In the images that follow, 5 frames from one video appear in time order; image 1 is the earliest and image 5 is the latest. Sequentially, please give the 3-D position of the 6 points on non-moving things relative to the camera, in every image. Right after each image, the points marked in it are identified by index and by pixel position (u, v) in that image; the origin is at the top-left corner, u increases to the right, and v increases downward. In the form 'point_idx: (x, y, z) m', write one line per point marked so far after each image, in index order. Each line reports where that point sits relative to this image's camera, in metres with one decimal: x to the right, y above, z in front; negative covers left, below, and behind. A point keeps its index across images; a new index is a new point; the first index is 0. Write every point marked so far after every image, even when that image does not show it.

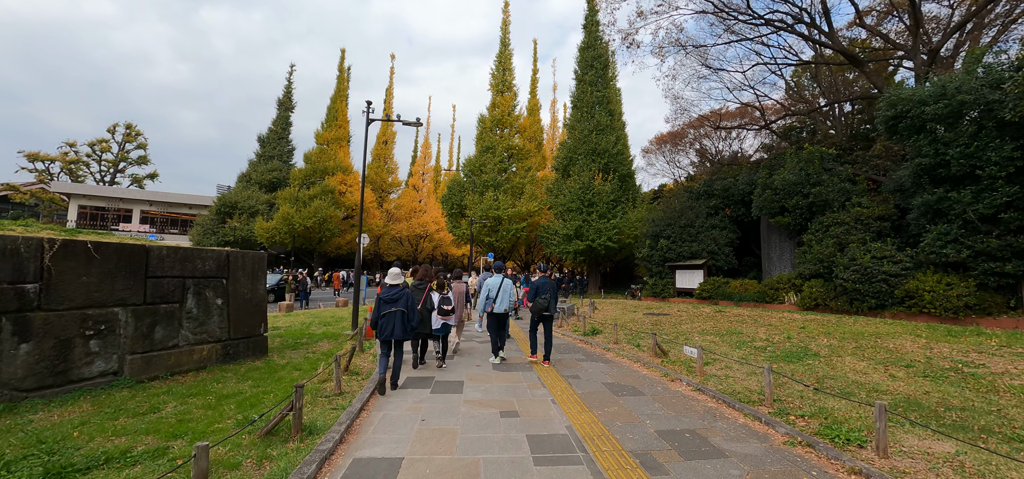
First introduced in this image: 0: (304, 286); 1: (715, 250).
0: (-6.9, -1.6, +14.5) m
1: (+8.5, -0.5, +18.2) m
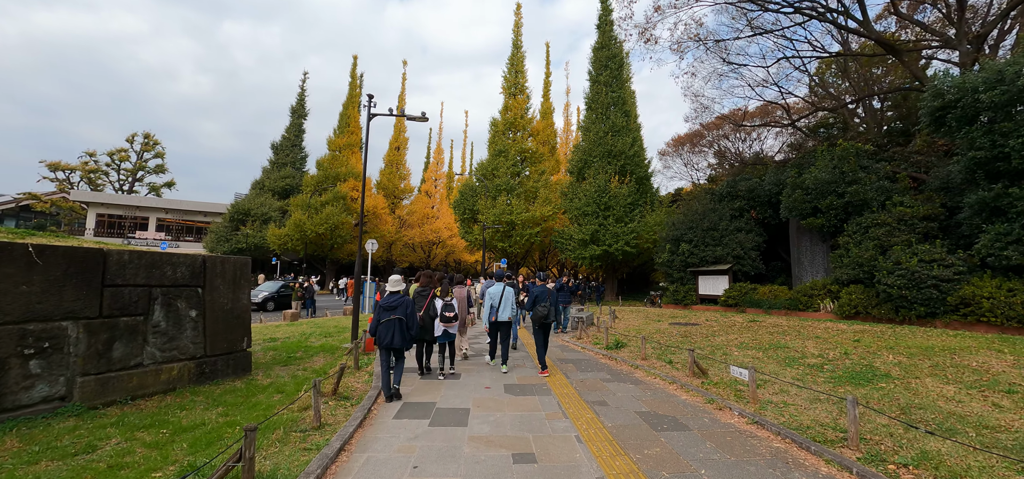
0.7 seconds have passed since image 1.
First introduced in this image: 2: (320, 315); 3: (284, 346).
0: (-6.4, -1.7, +14.0) m
1: (+9.0, -0.6, +17.2) m
2: (-6.7, -2.6, +15.2) m
3: (-3.9, -1.8, +7.5) m
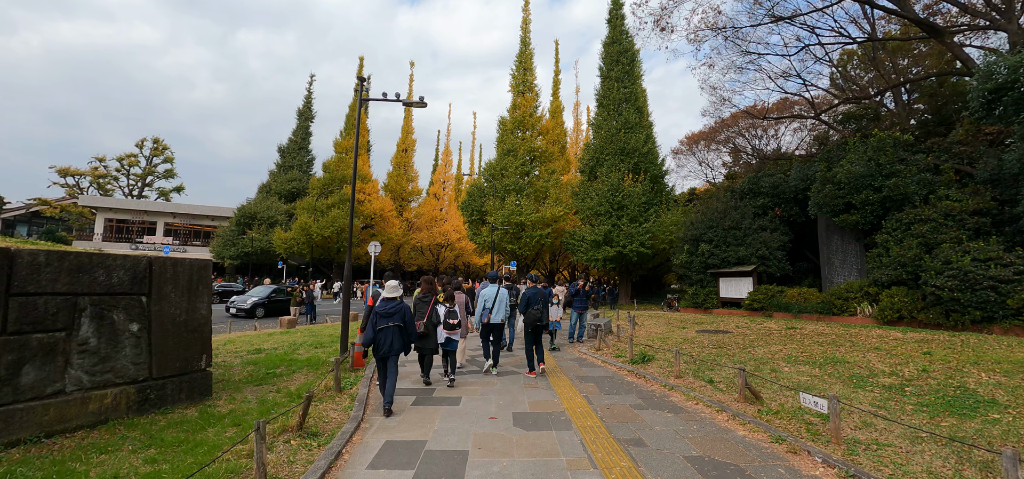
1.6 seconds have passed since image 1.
0: (-6.2, -1.8, +13.2) m
1: (+9.4, -0.6, +16.2) m
2: (-6.4, -2.7, +14.5) m
3: (-3.7, -1.8, +6.7) m
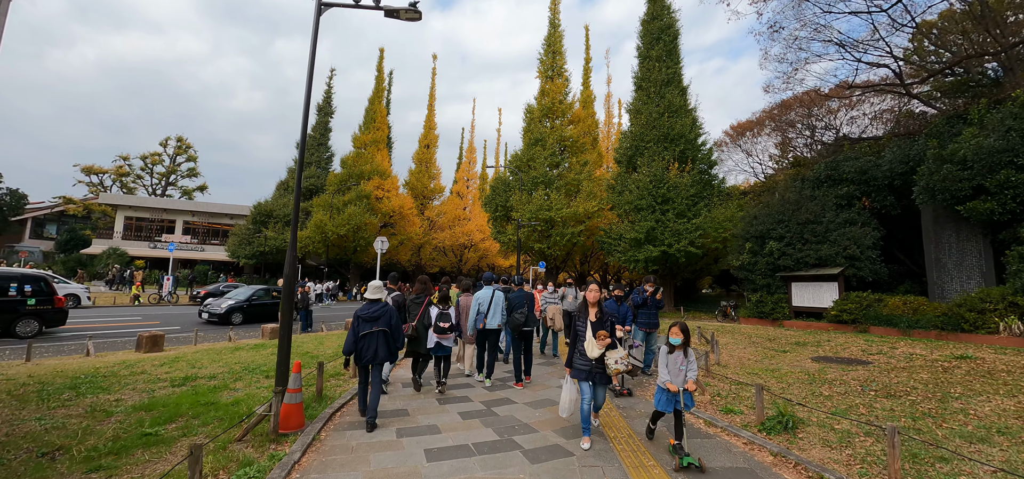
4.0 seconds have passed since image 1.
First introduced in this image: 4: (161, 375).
0: (-5.4, -1.6, +11.1) m
1: (+10.3, -0.5, +13.1) m
2: (-5.5, -2.5, +12.4) m
3: (-3.4, -1.6, +4.4) m
4: (-4.6, -1.8, +5.7) m
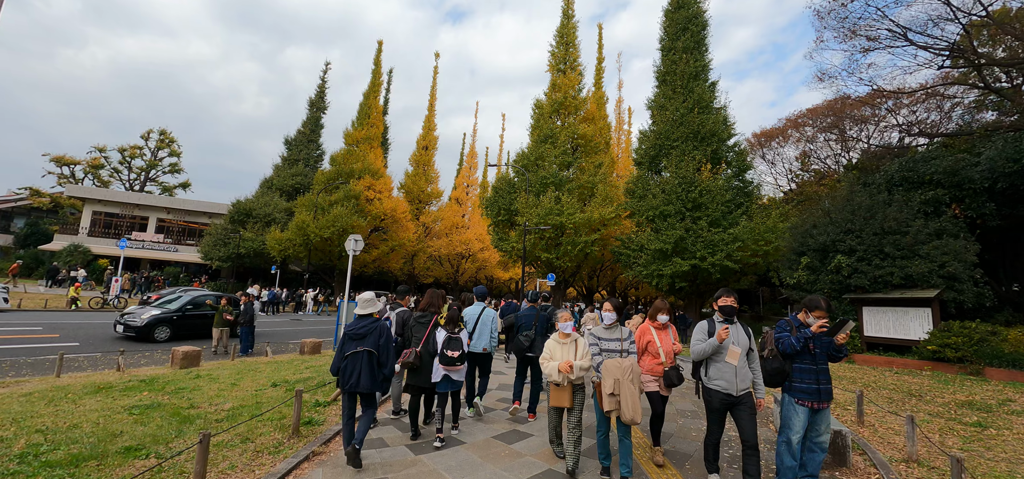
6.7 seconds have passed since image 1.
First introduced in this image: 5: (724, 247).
0: (-5.2, -1.5, +8.3) m
1: (+10.5, -0.8, +10.4) m
2: (-5.4, -2.4, +9.5) m
3: (-3.2, -1.3, +1.6) m
4: (-4.4, -1.5, +2.9) m
5: (+7.6, -0.3, +15.8) m
